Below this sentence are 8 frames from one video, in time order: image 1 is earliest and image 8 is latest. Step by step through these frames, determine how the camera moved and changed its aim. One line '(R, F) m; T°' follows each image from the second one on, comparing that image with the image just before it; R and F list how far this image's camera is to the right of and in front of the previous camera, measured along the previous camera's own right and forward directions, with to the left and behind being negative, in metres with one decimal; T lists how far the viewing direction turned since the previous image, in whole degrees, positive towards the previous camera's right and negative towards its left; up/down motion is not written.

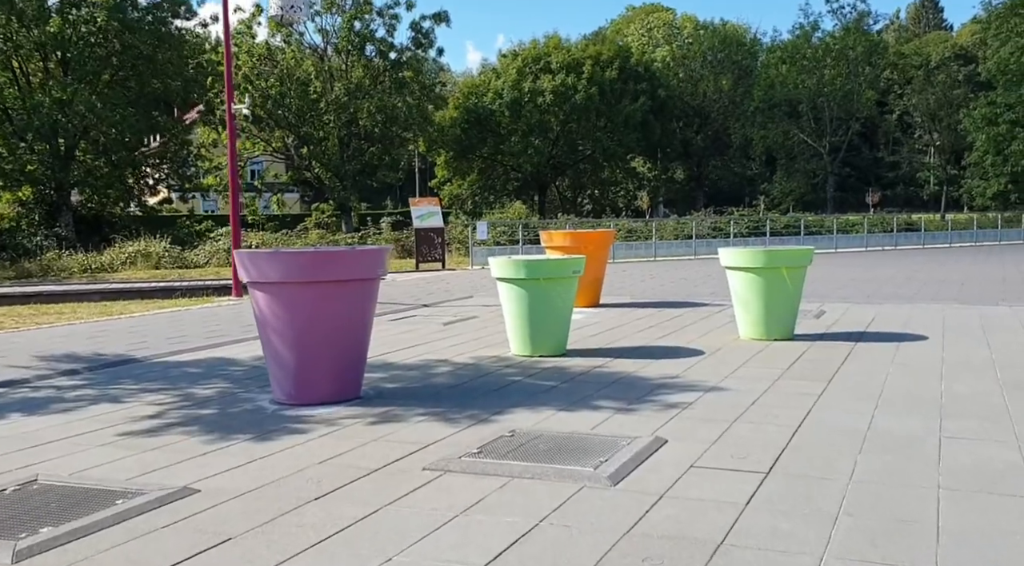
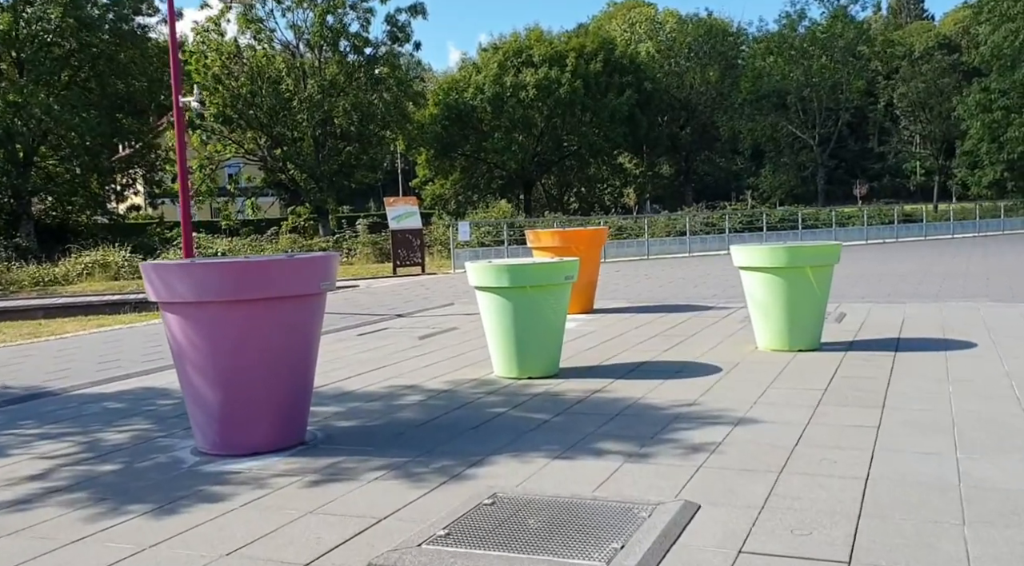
(0.0, +1.5) m; +1°
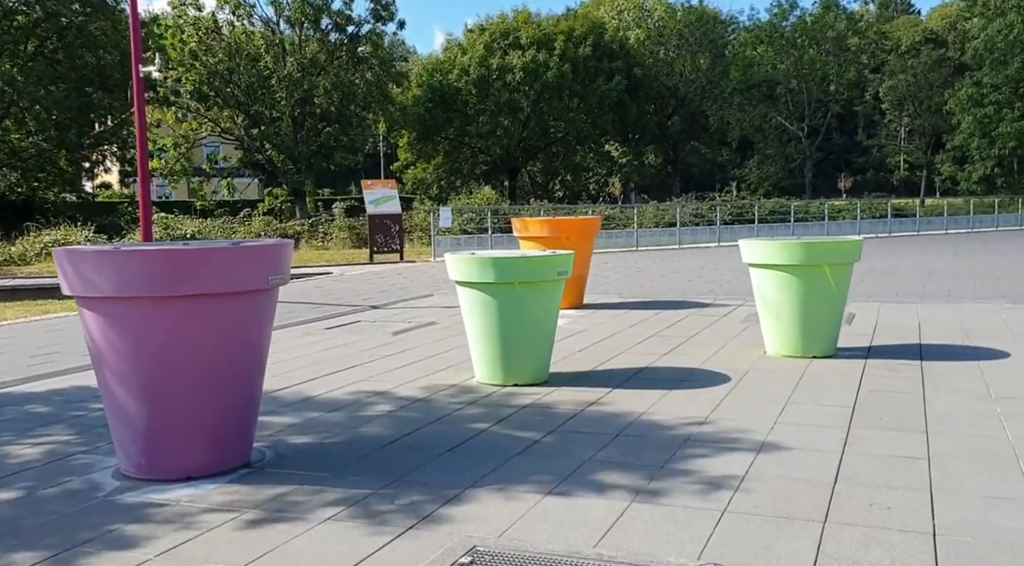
(0.0, +1.0) m; +1°
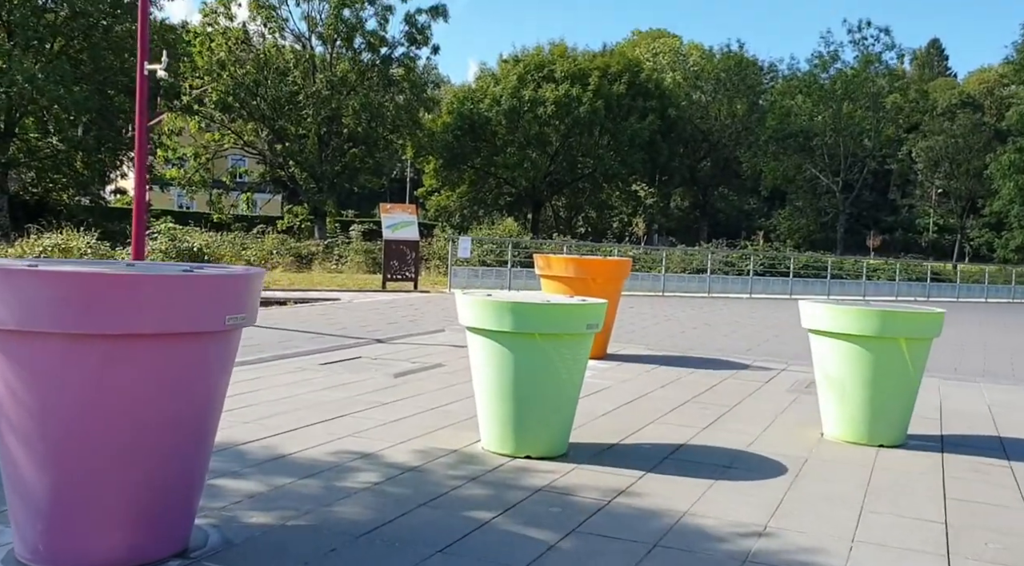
(0.0, +1.2) m; -1°
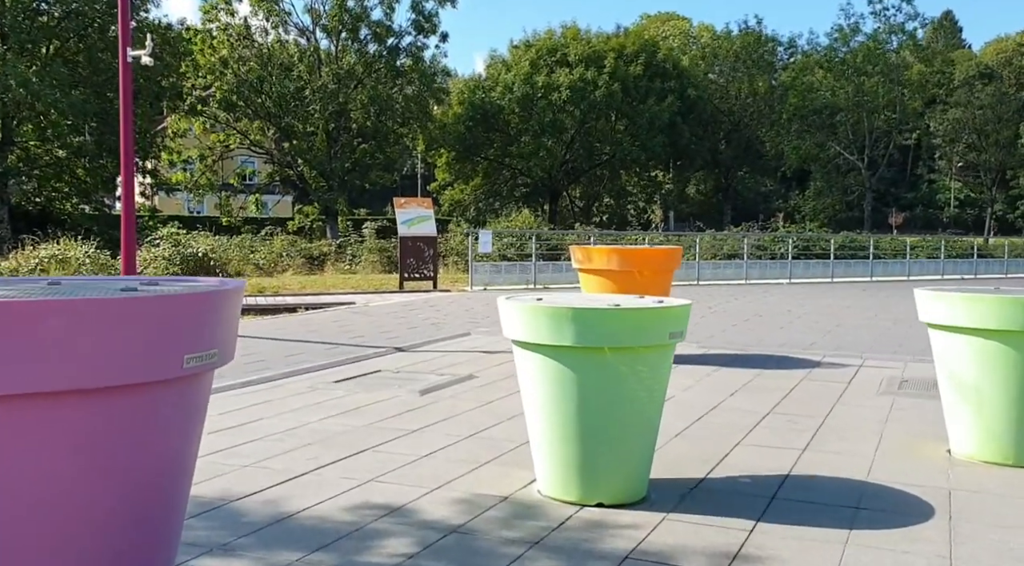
(-0.2, +1.3) m; -1°
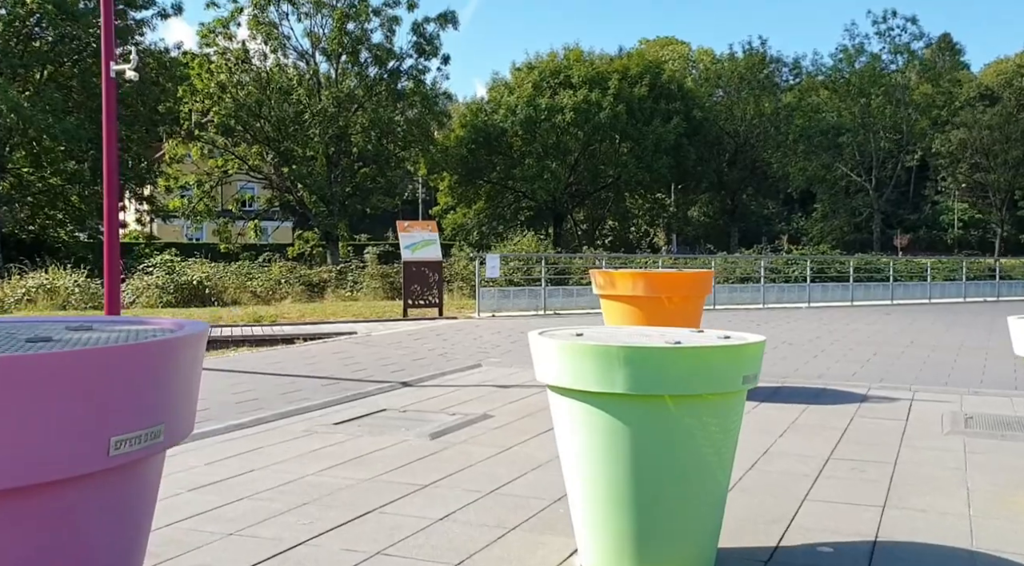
(-0.1, +0.9) m; 0°
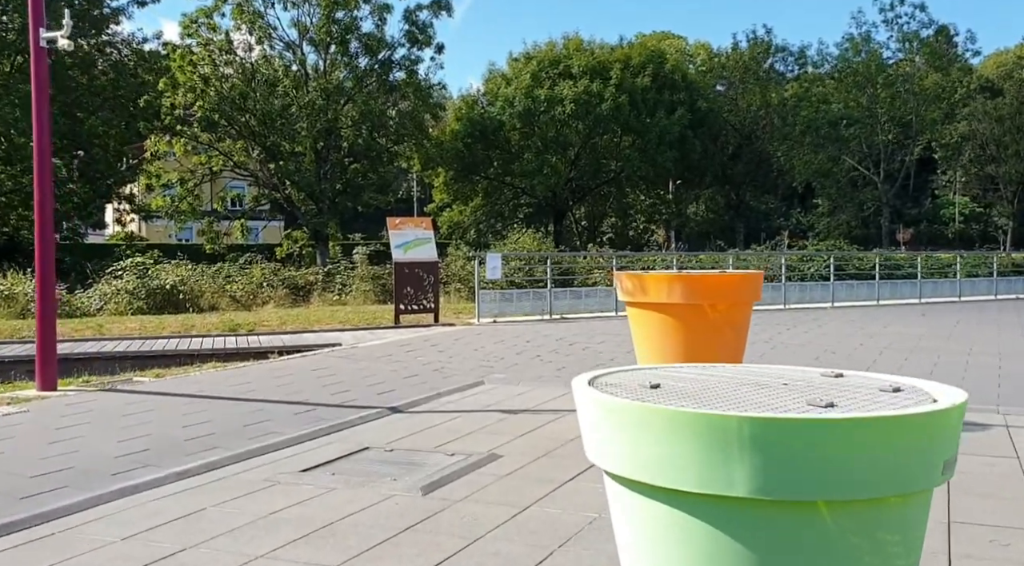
(-0.1, +1.6) m; 0°
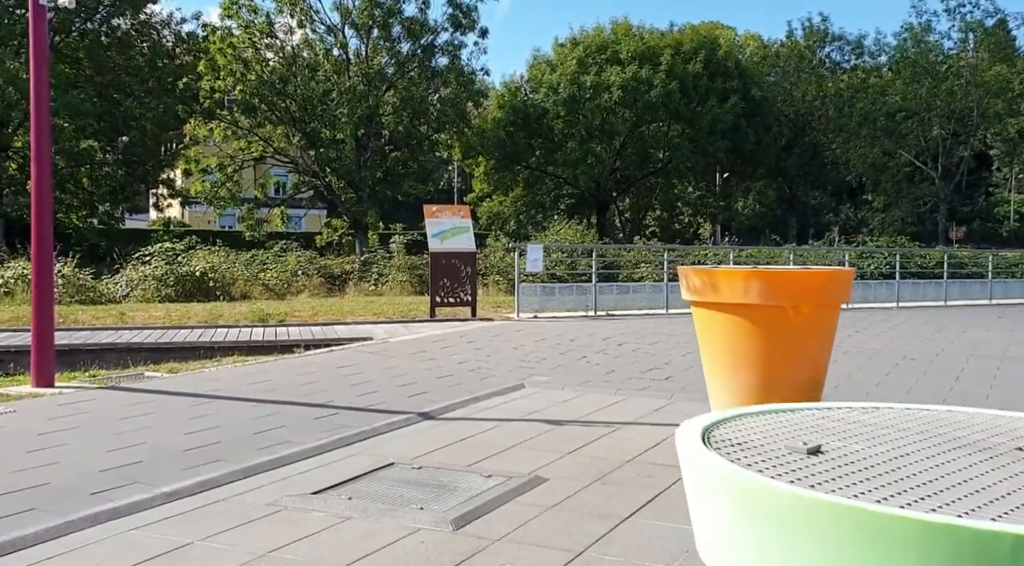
(-0.1, +1.0) m; -2°
